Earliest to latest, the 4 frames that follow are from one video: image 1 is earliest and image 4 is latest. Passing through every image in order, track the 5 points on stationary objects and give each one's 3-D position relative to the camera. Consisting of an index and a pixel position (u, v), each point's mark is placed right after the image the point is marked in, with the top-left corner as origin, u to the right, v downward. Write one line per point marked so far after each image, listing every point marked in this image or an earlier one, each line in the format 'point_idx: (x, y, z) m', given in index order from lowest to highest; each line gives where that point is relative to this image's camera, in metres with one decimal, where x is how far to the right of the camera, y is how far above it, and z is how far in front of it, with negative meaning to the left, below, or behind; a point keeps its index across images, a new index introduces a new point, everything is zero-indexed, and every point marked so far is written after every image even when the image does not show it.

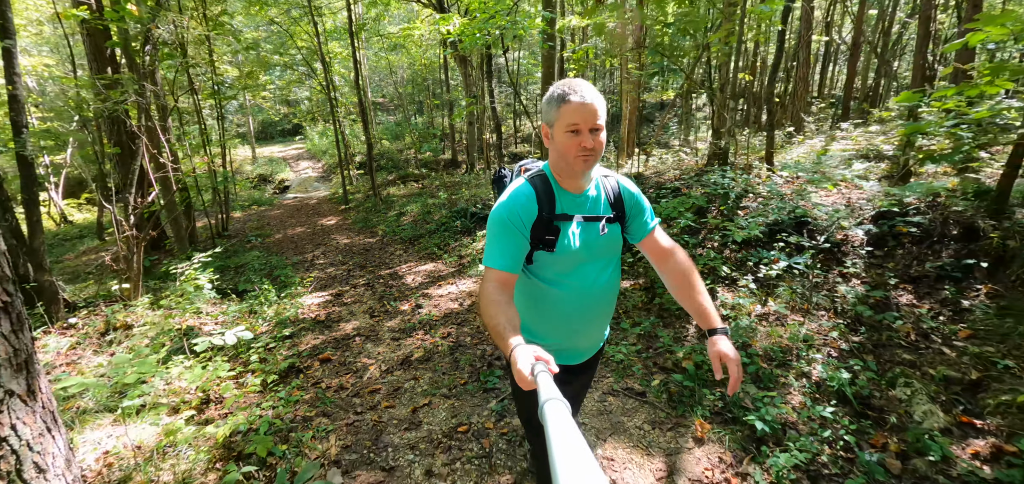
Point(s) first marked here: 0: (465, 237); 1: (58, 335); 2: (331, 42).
0: (-1.0, +0.1, +9.5) m
1: (-4.9, -1.0, +4.9) m
2: (-7.3, +8.1, +18.3) m
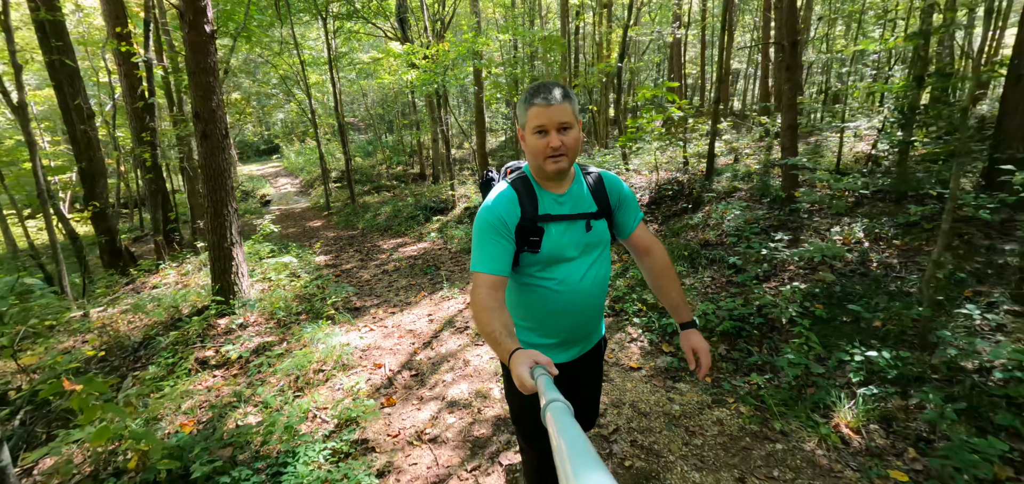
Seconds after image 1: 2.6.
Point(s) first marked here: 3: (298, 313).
0: (-2.5, +0.5, +13.0) m
1: (-6.1, -0.5, +8.2) m
2: (-9.6, +8.1, +21.7) m
3: (-2.7, -0.9, +5.7) m
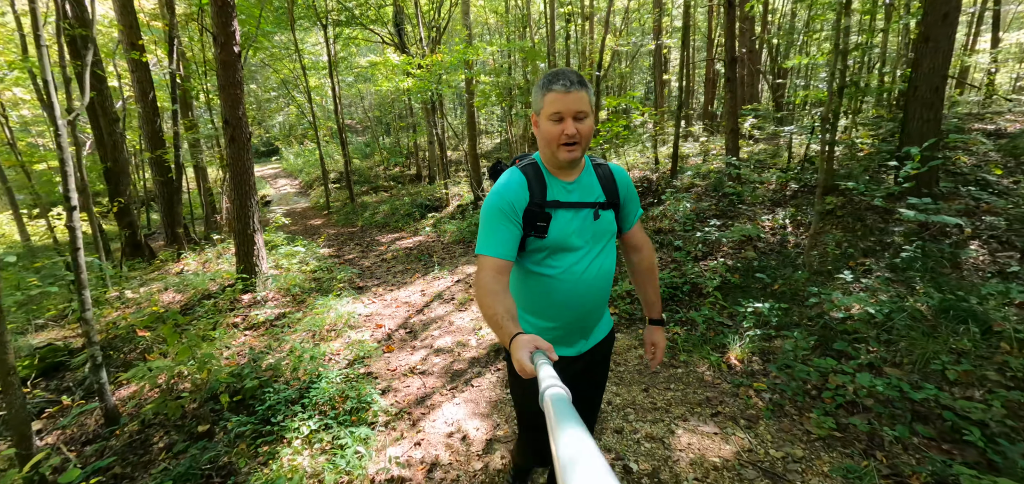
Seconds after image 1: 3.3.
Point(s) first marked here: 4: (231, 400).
0: (-2.8, +0.7, +13.9) m
1: (-6.4, -0.3, +9.1) m
2: (-10.0, +8.2, +22.6) m
3: (-2.9, -0.7, +6.6) m
4: (-2.3, -1.3, +3.8) m
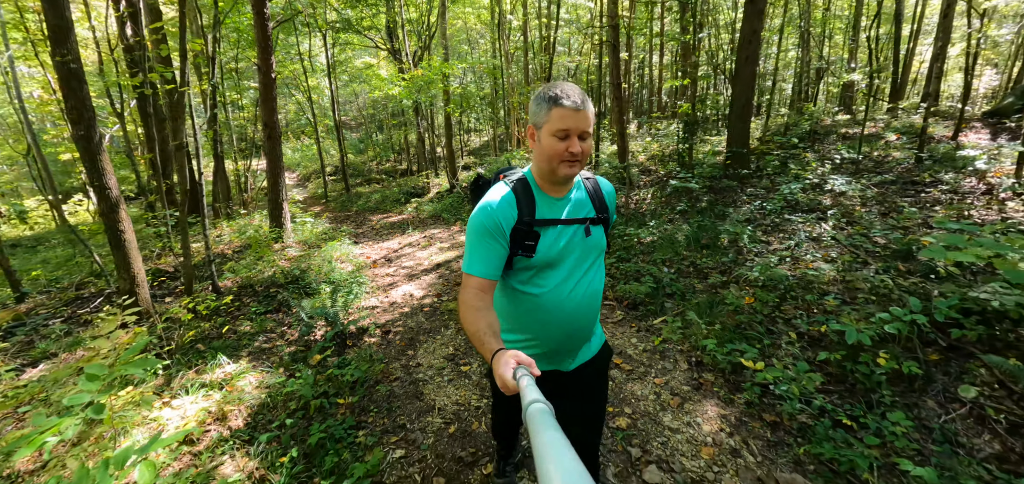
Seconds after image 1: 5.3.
0: (-4.0, +1.4, +16.9) m
1: (-7.5, +0.4, +12.1) m
2: (-11.2, +9.0, +25.5) m
3: (-4.0, 0.0, +9.6) m
4: (-3.4, -0.6, +6.7) m
